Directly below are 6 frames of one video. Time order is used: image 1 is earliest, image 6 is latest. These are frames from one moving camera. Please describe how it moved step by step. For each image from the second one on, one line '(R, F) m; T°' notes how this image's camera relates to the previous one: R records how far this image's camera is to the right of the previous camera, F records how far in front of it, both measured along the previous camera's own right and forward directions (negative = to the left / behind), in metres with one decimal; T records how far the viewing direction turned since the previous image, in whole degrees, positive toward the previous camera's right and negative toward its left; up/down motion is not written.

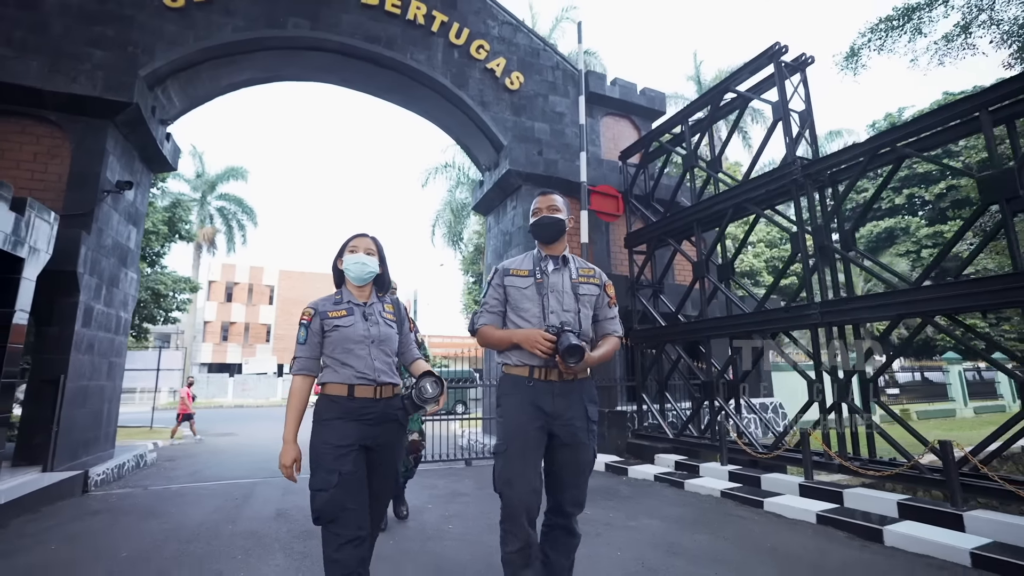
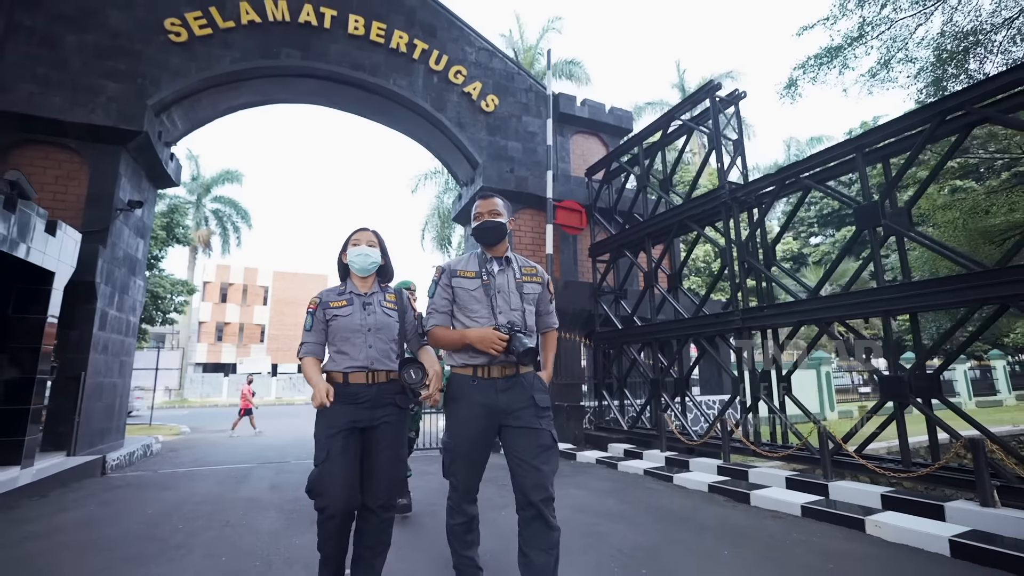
(+0.4, -0.9) m; +1°
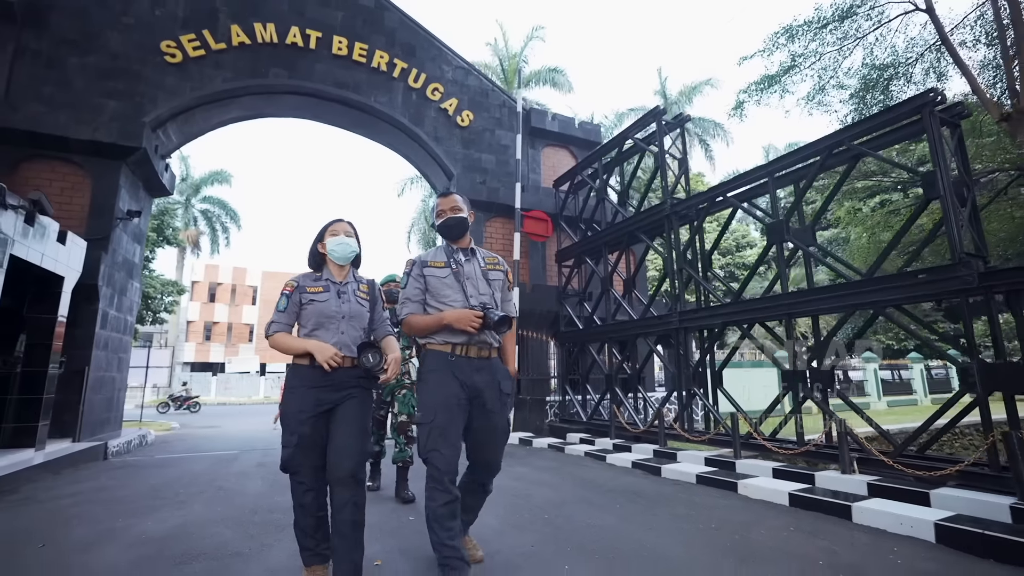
(+0.4, -0.8) m; +1°
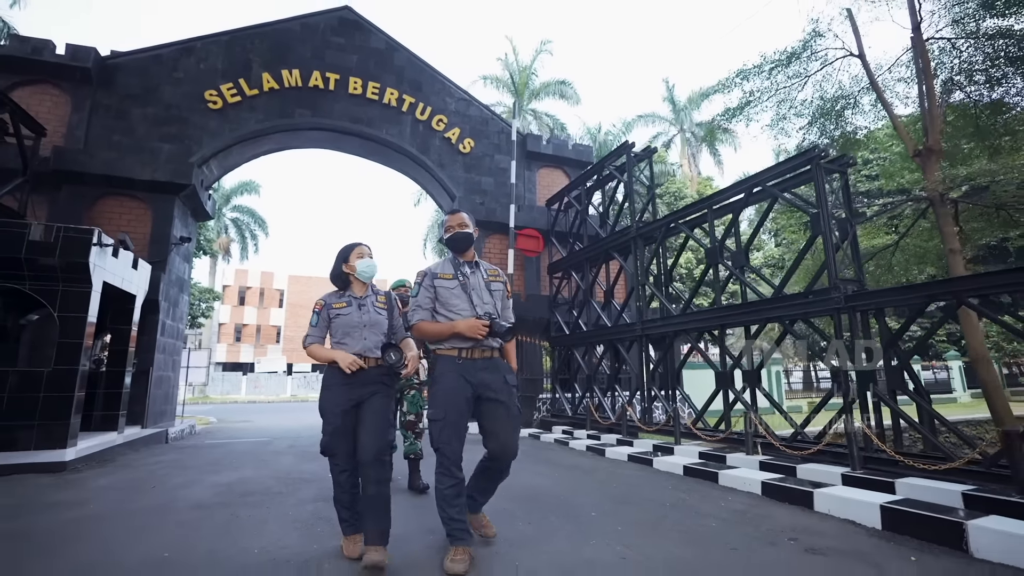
(+0.6, -1.3) m; -2°
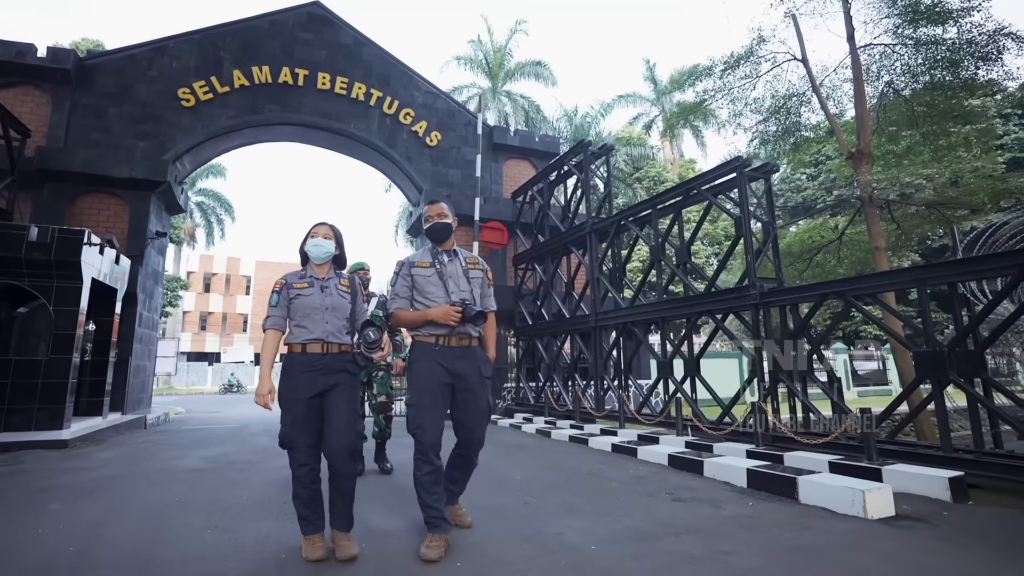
(+0.4, -0.6) m; +2°
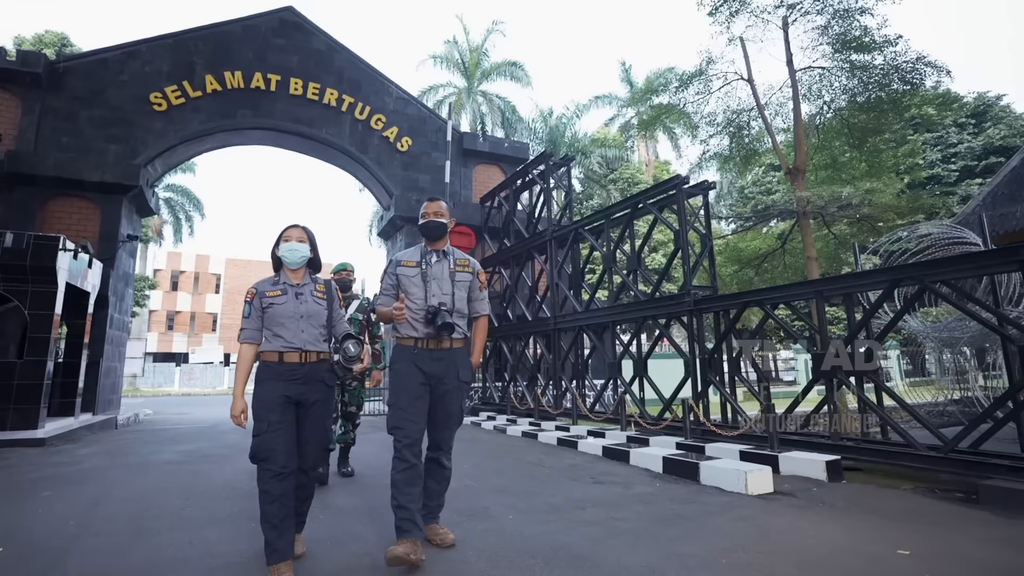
(+0.3, -0.5) m; +2°
